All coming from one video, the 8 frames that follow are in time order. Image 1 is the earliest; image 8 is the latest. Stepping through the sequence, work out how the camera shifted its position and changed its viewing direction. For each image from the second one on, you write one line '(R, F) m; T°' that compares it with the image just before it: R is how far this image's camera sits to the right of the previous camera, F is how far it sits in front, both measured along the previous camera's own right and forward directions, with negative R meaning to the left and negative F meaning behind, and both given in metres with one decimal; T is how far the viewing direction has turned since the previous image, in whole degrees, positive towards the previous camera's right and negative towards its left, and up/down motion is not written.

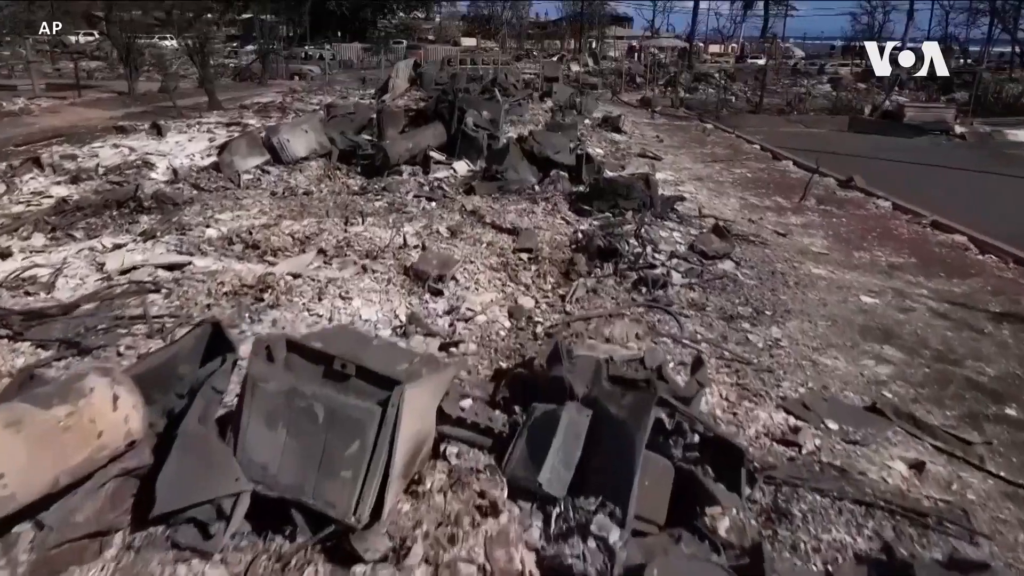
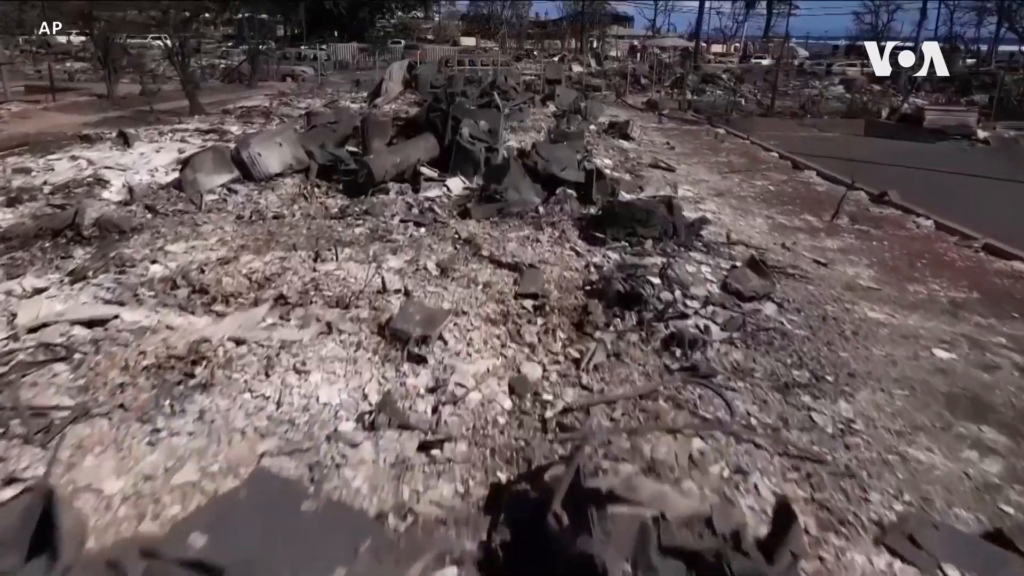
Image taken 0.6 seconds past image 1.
(0.0, +0.9) m; 0°
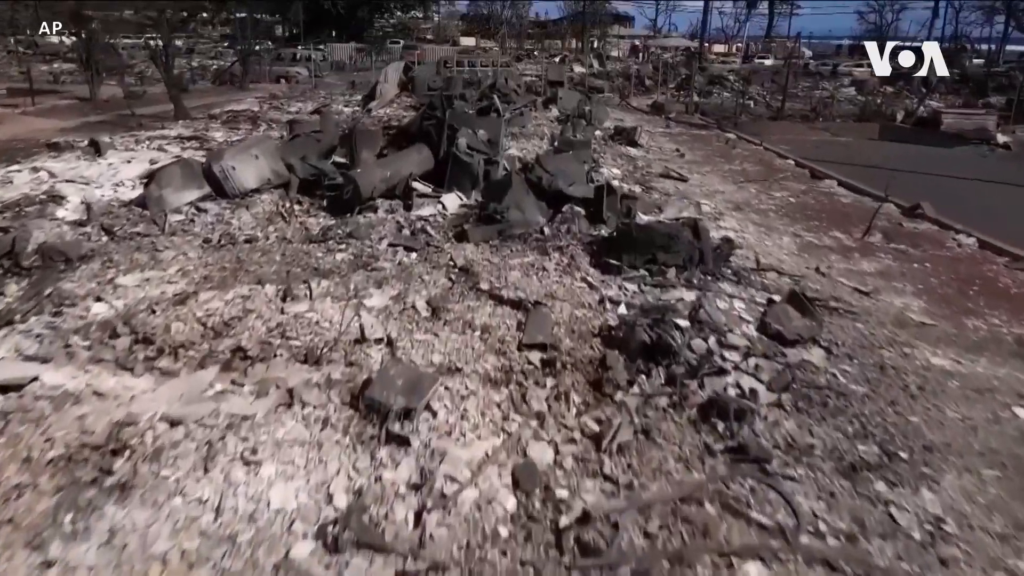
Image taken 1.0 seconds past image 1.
(0.0, +0.7) m; 0°
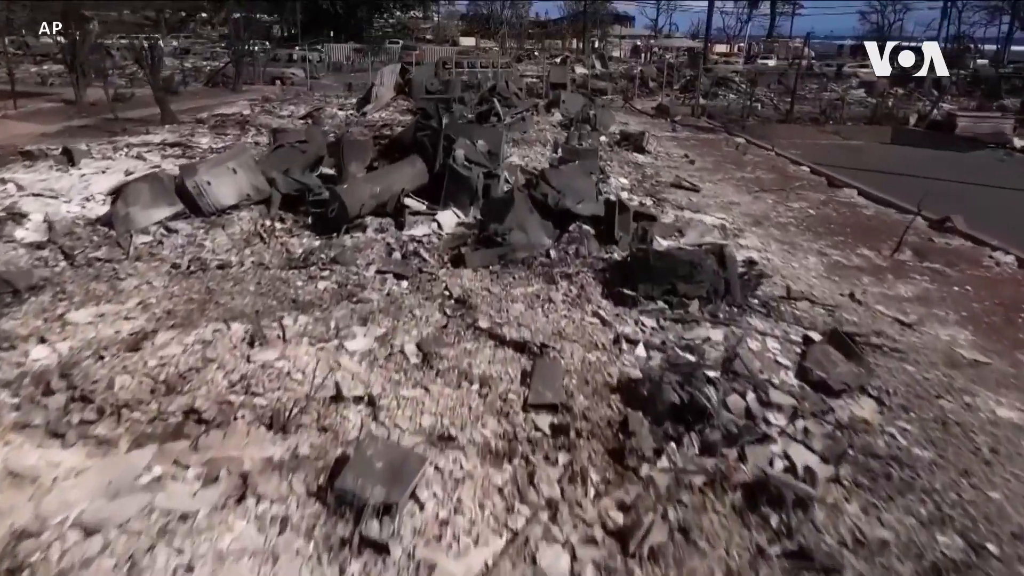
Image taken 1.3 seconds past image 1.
(0.0, +0.6) m; 0°
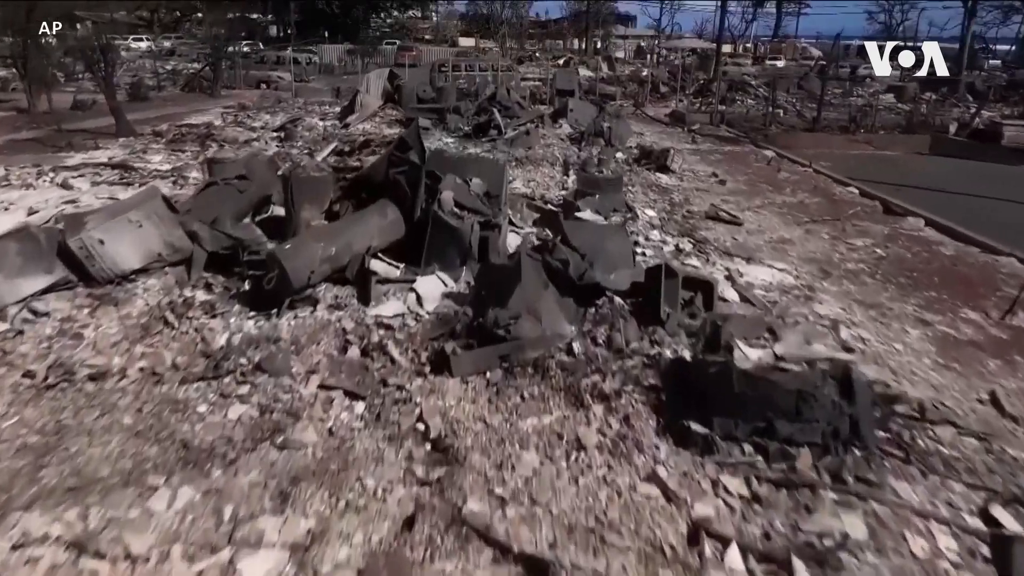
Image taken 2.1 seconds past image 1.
(0.0, +1.6) m; 0°
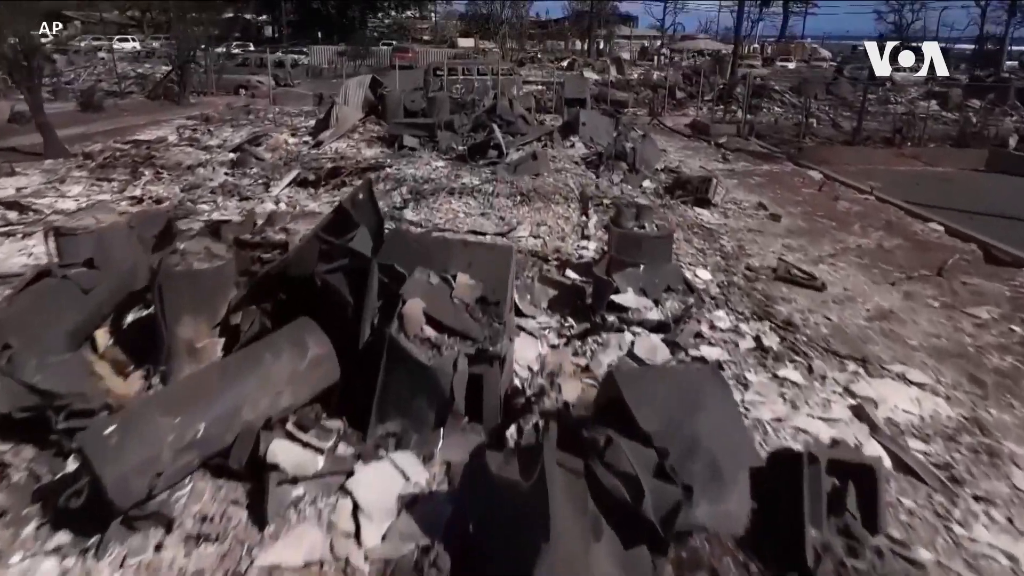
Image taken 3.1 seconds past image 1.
(0.0, +1.9) m; 0°
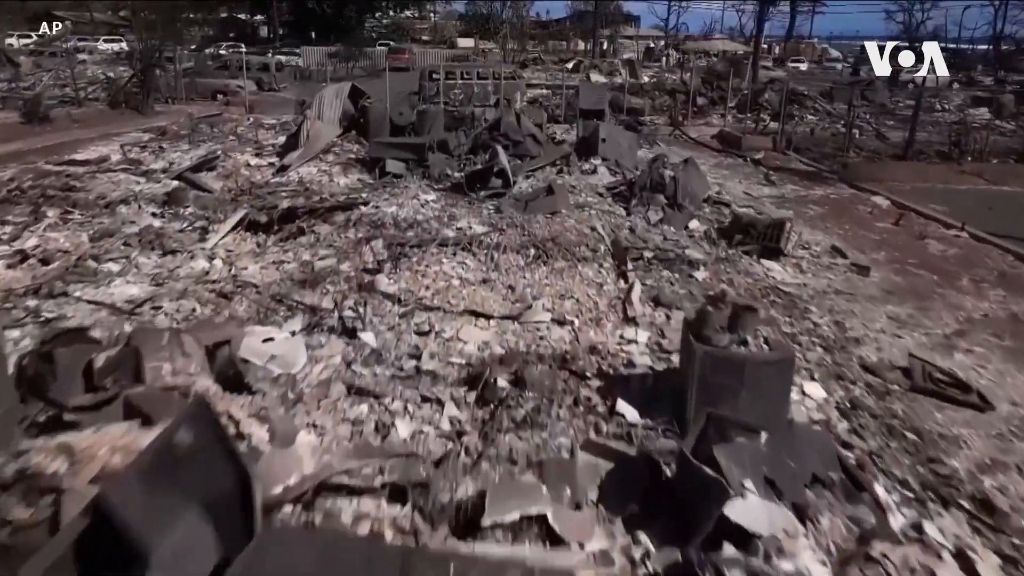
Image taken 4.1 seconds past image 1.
(-0.1, +1.8) m; 0°
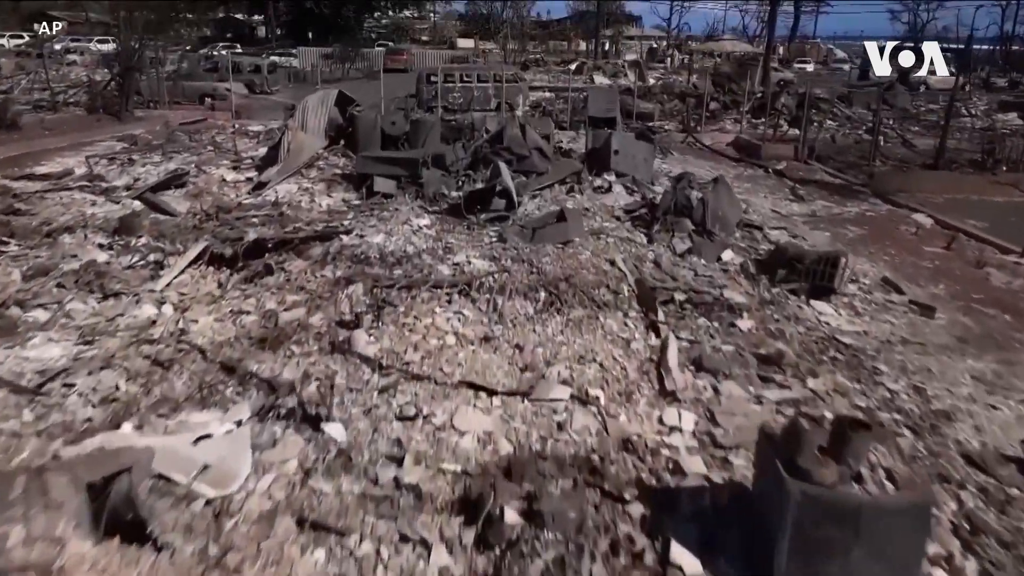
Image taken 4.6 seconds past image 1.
(0.0, +0.9) m; 0°
